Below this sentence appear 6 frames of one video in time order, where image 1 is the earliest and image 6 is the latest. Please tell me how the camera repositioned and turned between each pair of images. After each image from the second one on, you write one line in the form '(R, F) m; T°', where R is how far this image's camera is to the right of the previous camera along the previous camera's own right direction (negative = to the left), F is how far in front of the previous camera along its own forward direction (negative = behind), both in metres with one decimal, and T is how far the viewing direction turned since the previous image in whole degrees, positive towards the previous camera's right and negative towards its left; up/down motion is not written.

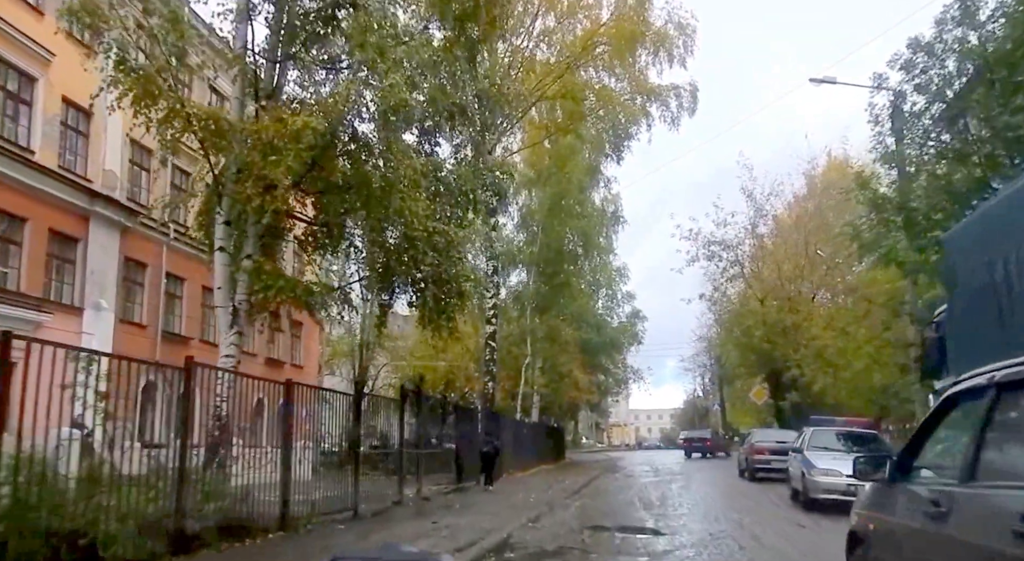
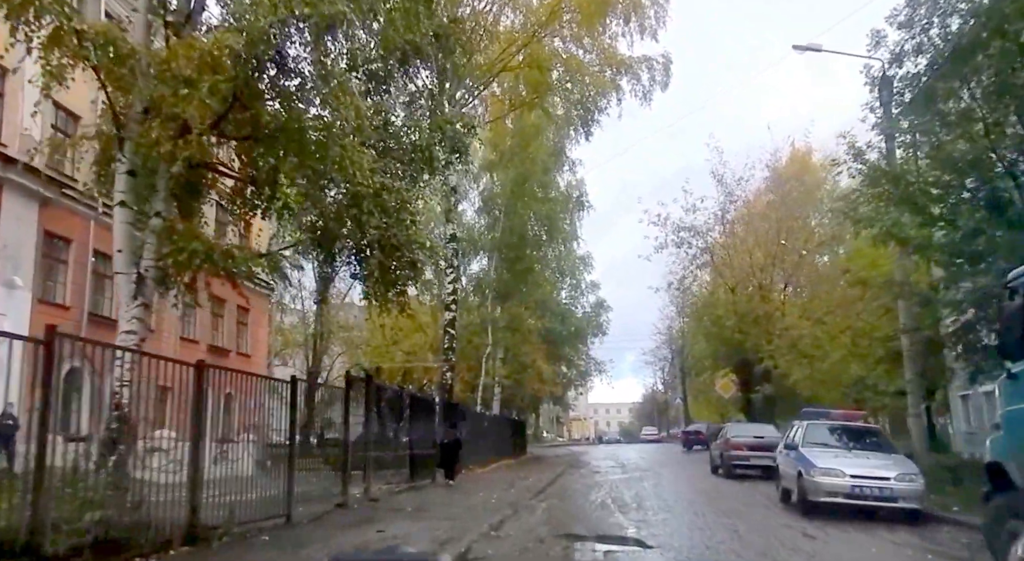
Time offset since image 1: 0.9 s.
(0.0, +1.8) m; +3°
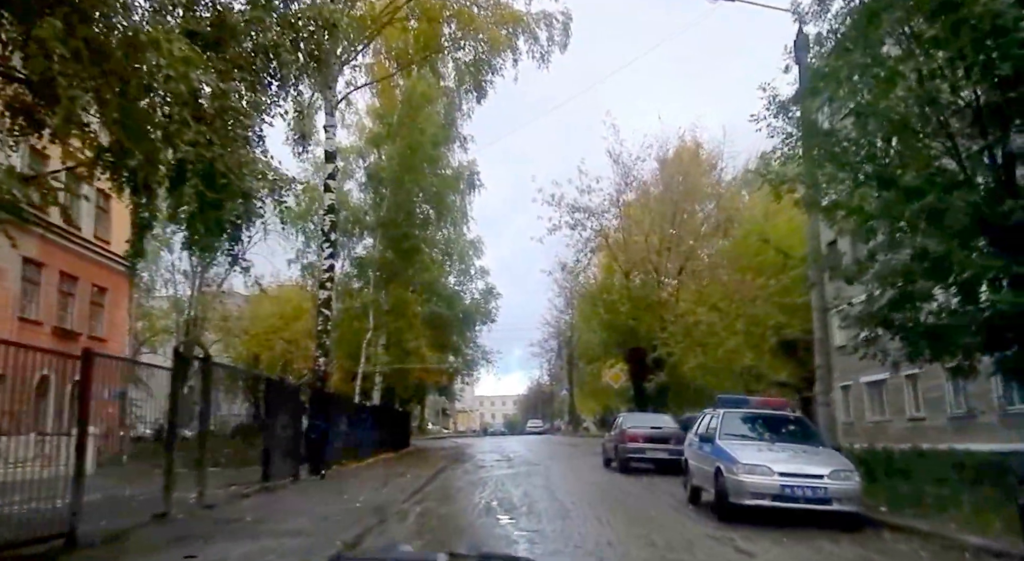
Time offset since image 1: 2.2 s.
(+0.2, +2.3) m; +8°
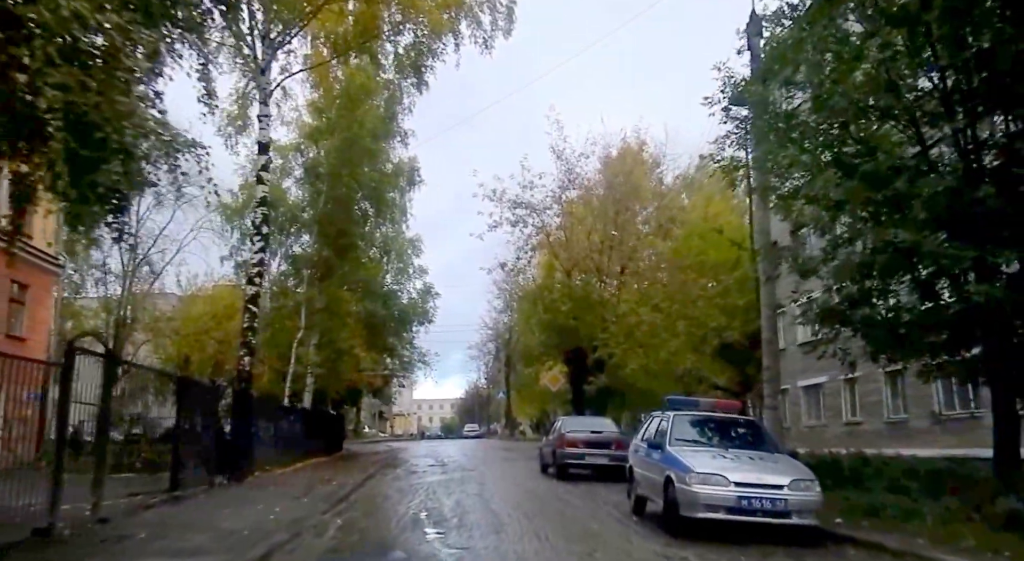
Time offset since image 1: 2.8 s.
(+0.1, +1.0) m; +4°
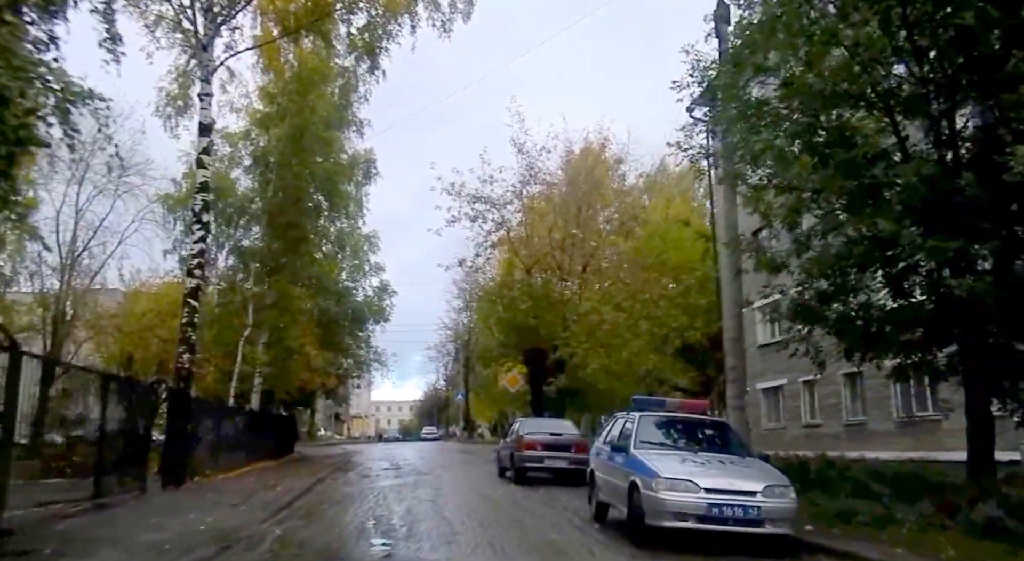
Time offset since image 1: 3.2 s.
(+0.1, +0.8) m; +3°
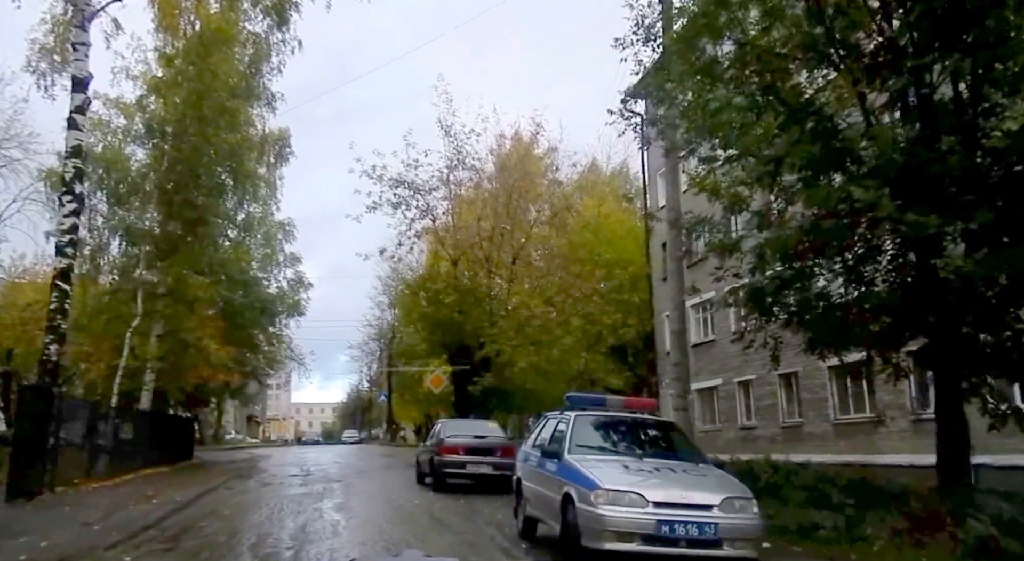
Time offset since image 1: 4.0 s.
(+0.2, +1.6) m; +5°
